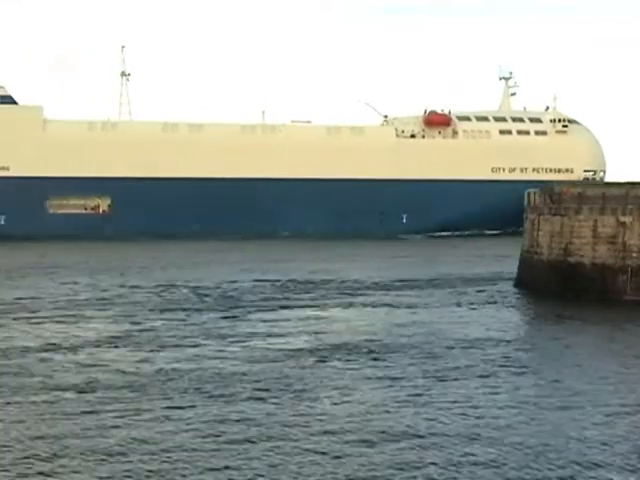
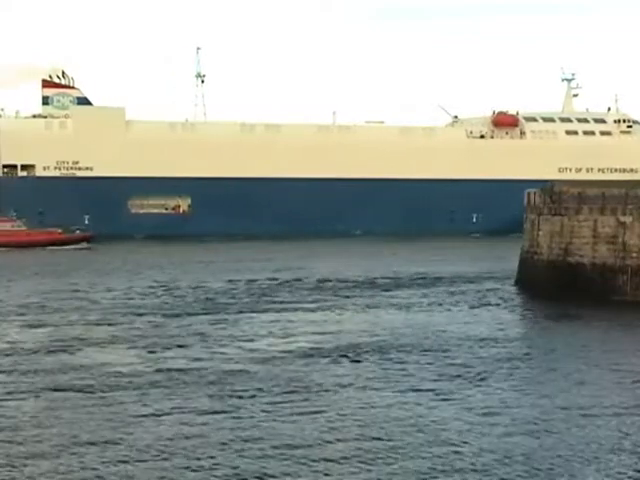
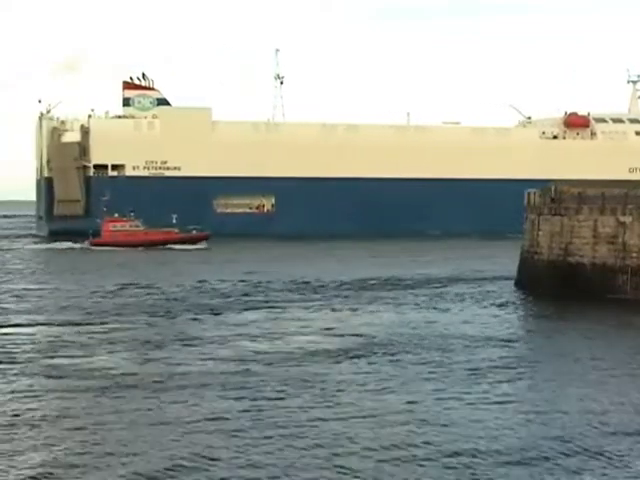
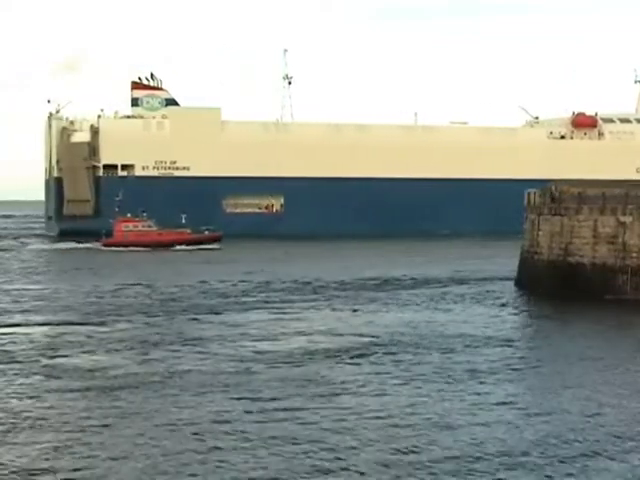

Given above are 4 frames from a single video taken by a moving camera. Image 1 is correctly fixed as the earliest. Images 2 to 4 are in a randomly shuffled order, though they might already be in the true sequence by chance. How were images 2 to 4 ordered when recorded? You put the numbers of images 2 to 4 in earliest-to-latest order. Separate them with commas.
2, 3, 4
